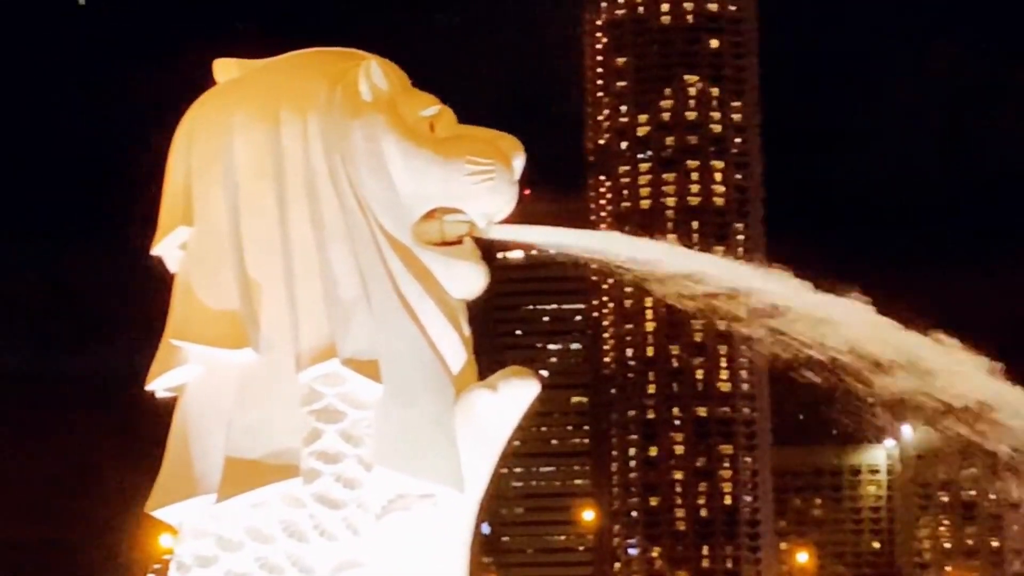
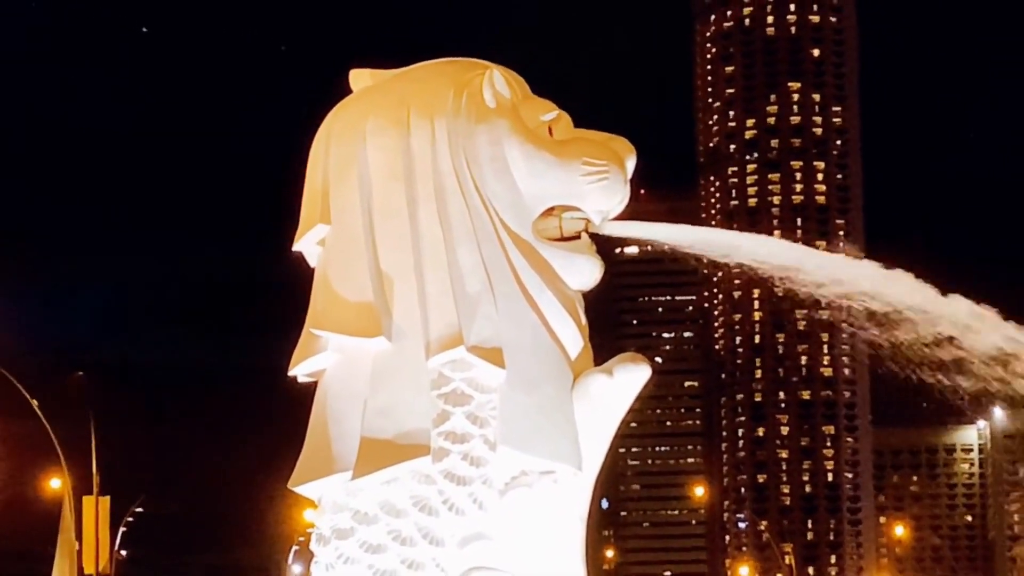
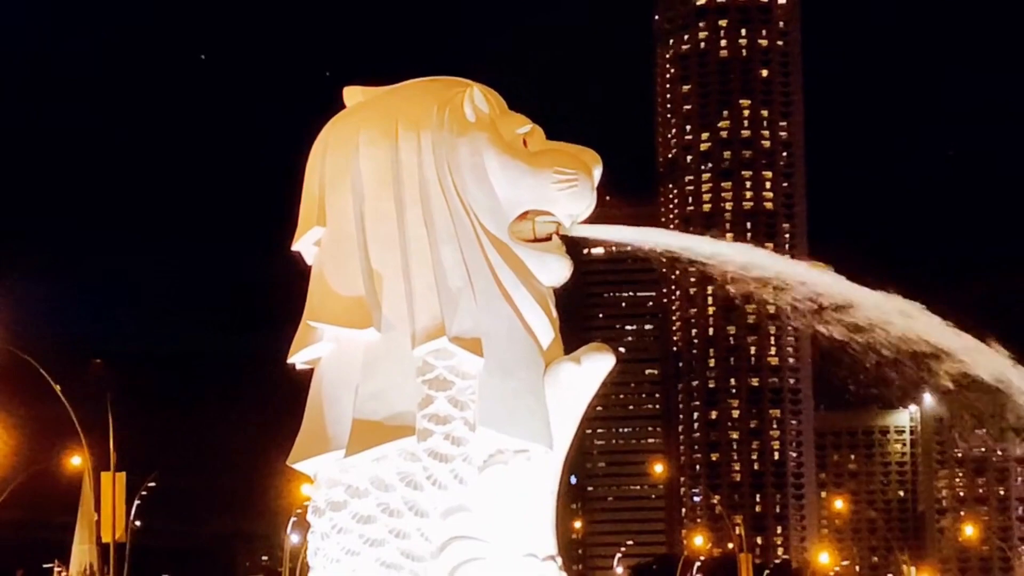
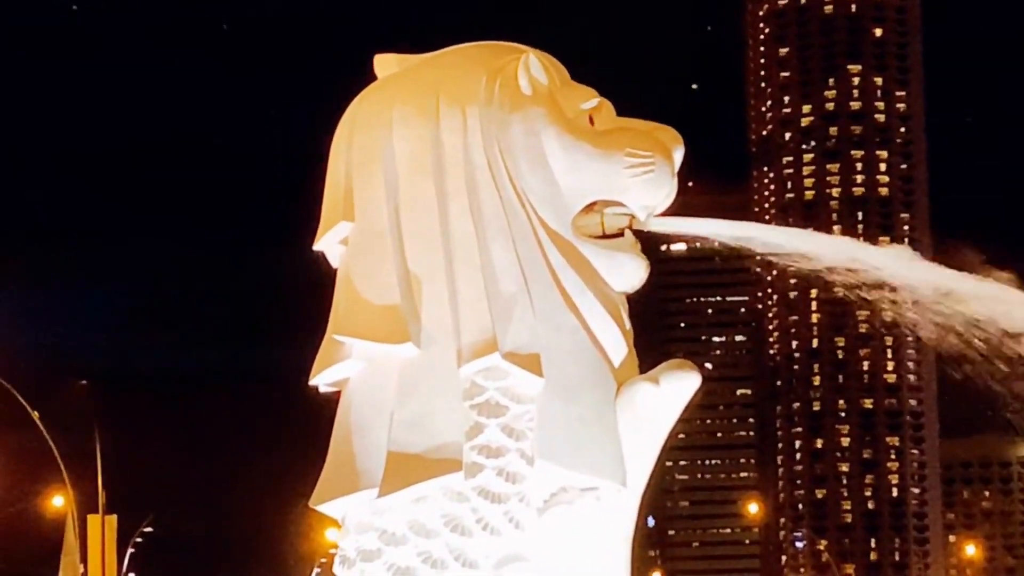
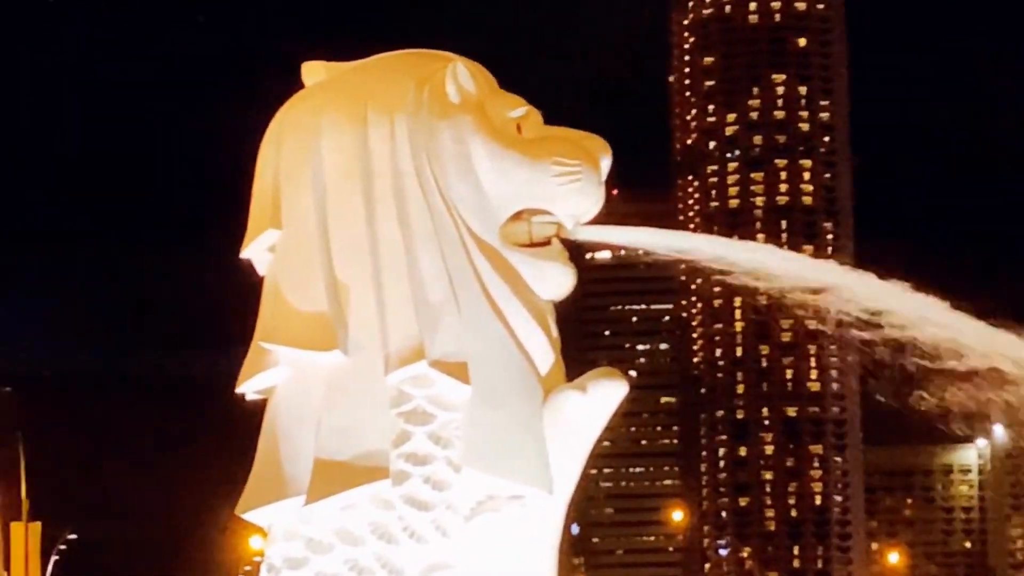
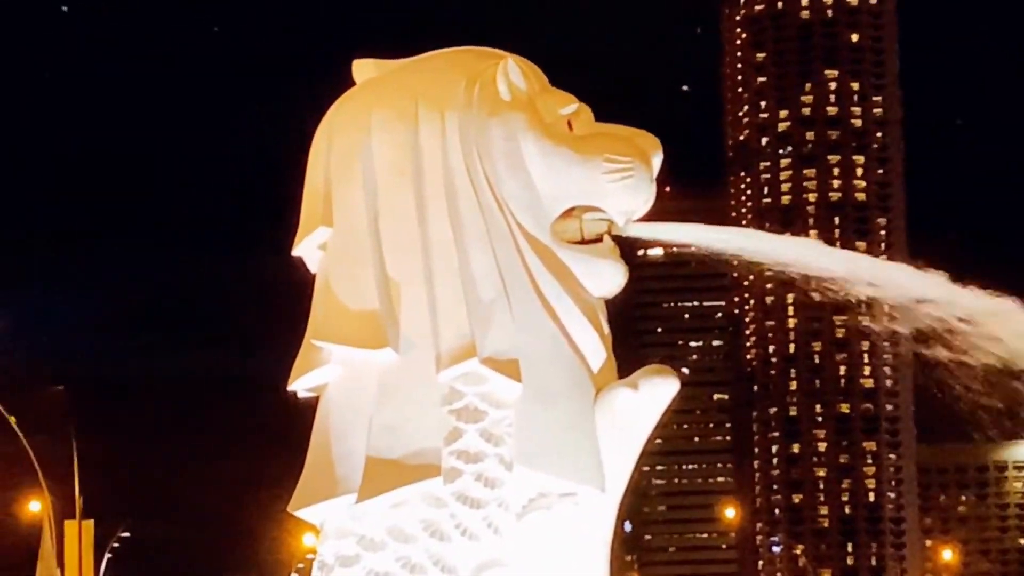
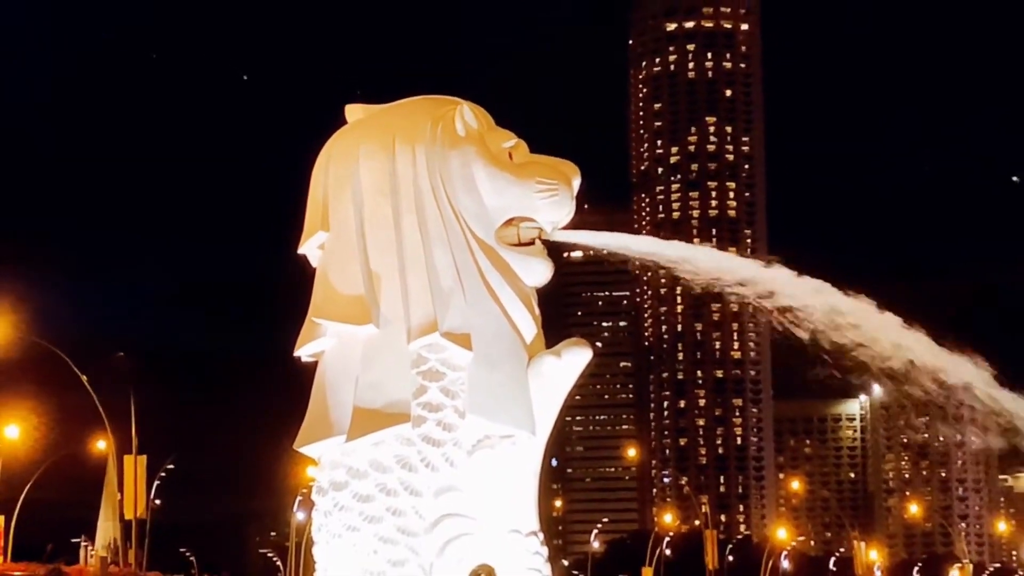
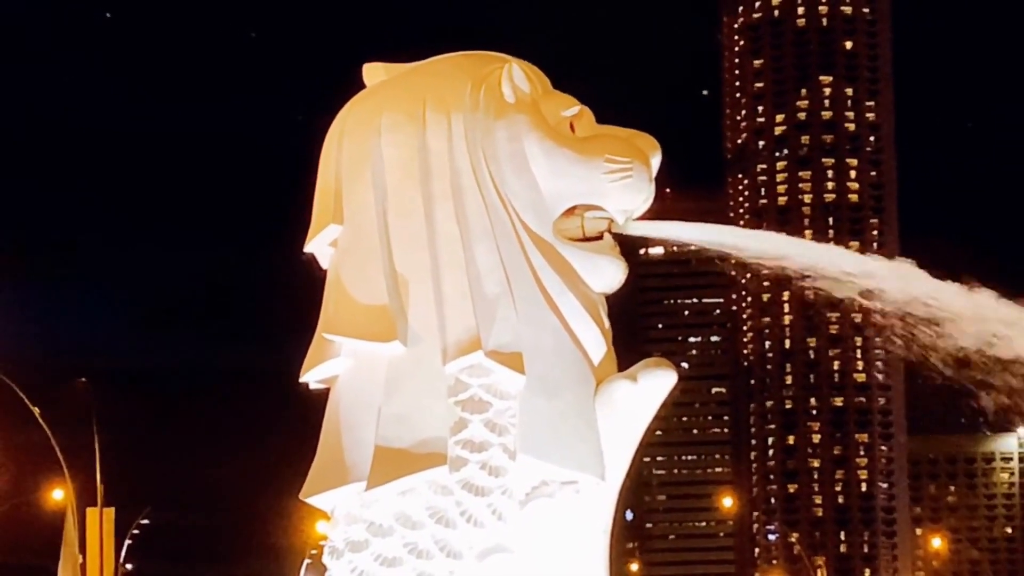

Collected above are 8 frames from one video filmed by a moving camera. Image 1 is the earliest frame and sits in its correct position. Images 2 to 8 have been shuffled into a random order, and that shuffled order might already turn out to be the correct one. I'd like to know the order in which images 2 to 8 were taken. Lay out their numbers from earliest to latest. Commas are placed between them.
5, 6, 4, 8, 2, 3, 7
